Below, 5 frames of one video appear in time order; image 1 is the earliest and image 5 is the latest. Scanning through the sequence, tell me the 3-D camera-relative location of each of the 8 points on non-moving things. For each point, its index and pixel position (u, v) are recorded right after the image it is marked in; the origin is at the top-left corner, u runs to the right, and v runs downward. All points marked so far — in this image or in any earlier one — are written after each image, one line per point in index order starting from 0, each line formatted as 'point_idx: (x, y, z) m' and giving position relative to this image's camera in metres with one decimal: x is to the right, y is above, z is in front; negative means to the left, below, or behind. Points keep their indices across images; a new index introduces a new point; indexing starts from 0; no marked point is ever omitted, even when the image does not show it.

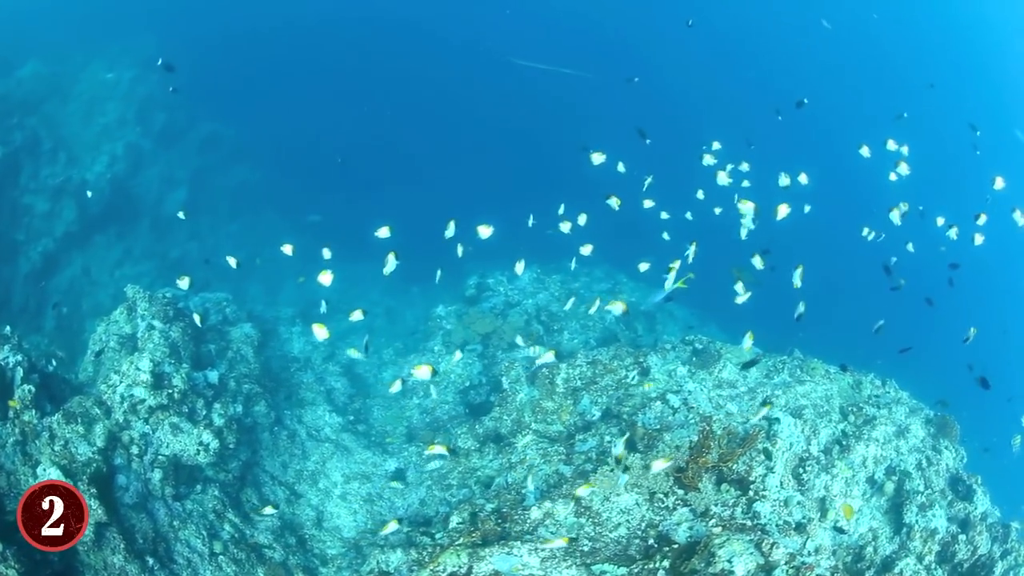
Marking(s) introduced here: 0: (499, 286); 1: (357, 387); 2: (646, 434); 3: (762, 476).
0: (-0.9, -0.1, +14.9) m
1: (-4.2, -2.6, +13.7) m
2: (+2.2, -2.3, +8.5) m
3: (+3.6, -2.6, +7.5) m
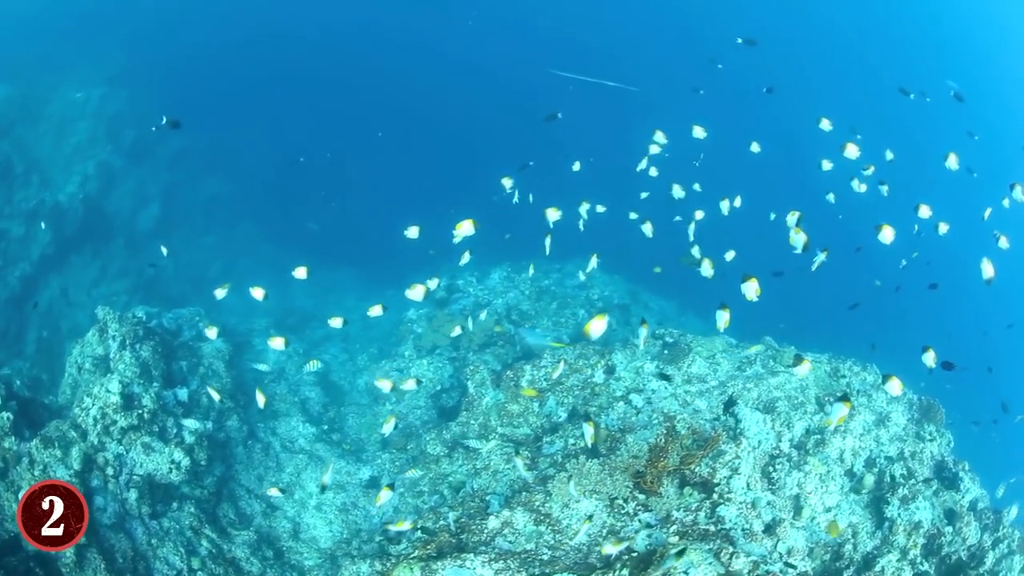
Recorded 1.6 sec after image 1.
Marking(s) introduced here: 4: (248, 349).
0: (-1.4, -0.1, +14.8) m
1: (-4.7, -2.8, +13.7) m
2: (+1.5, -2.2, +8.3) m
3: (+2.9, -2.5, +7.2) m
4: (-6.9, -1.7, +13.9) m
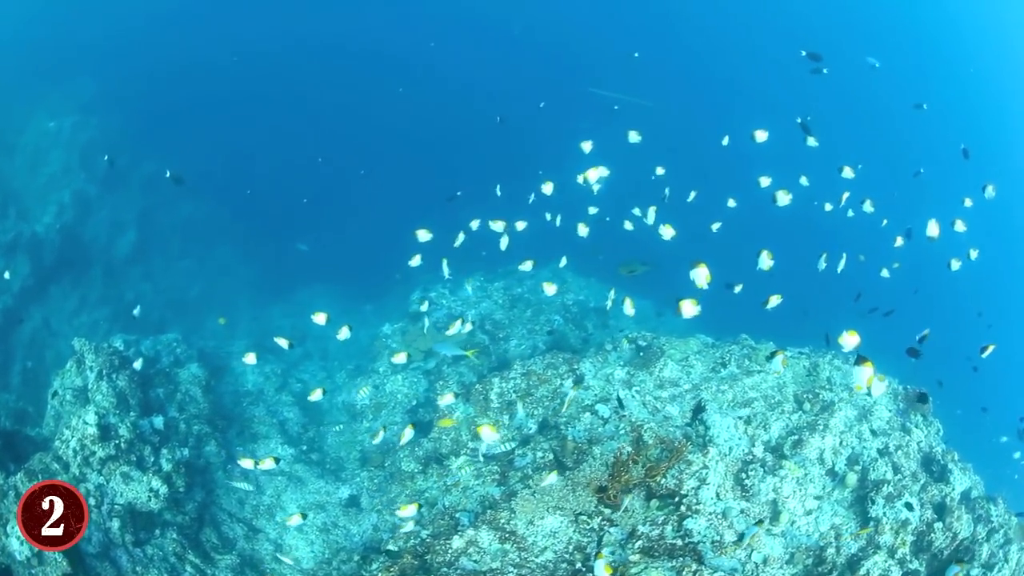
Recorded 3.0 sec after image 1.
0: (-1.9, -0.3, +14.6) m
1: (-5.0, -3.2, +13.7) m
2: (+0.9, -2.4, +8.1) m
3: (+2.4, -2.6, +7.0) m
4: (-7.3, -2.2, +13.9) m
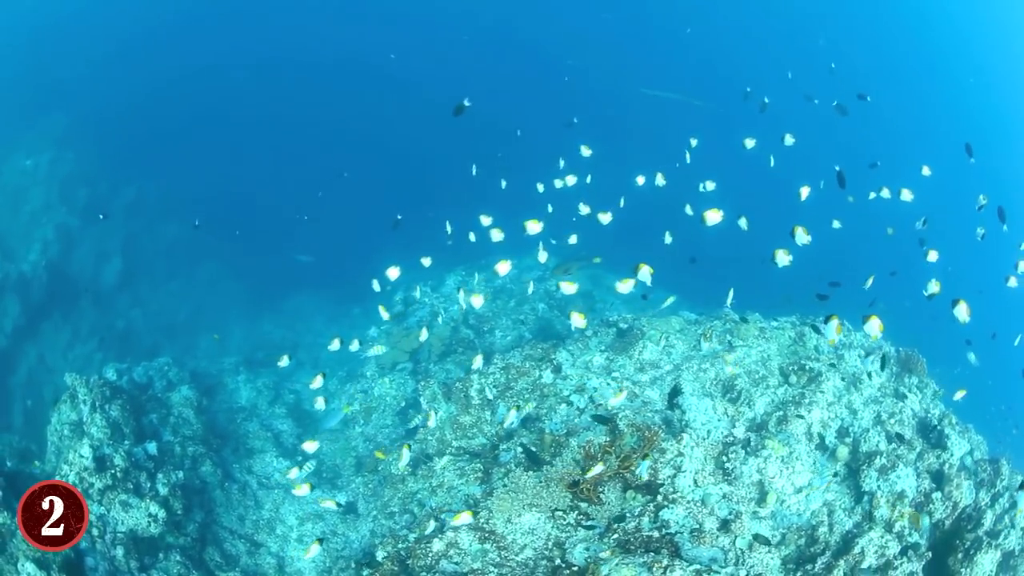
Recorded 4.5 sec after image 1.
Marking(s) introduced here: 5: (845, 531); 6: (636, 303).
0: (-2.3, -0.2, +14.5) m
1: (-5.1, -3.4, +13.7) m
2: (+0.6, -2.3, +8.0) m
3: (+2.0, -2.4, +6.8) m
4: (-7.5, -2.7, +14.0) m
5: (+4.7, -3.4, +7.7) m
6: (+3.5, -0.5, +15.1) m
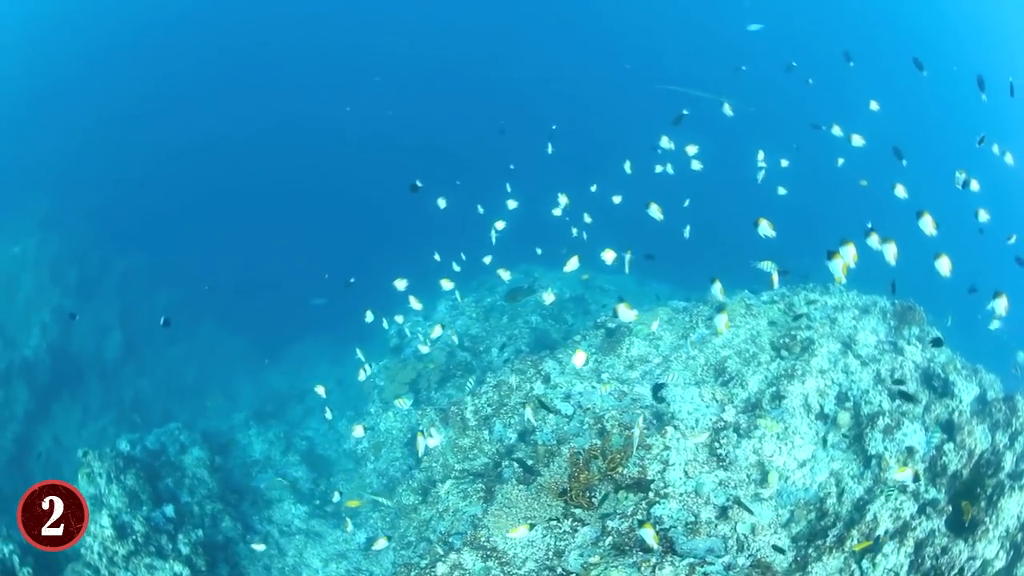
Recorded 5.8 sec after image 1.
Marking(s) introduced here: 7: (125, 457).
0: (-2.4, -0.9, +14.7) m
1: (-4.8, -4.5, +13.9) m
2: (+0.5, -2.4, +8.0) m
3: (+1.9, -2.3, +6.8) m
4: (-7.2, -4.1, +14.2) m
5: (+4.8, -2.9, +7.6) m
6: (+3.3, -0.3, +15.1) m
7: (-8.4, -3.6, +11.9) m
